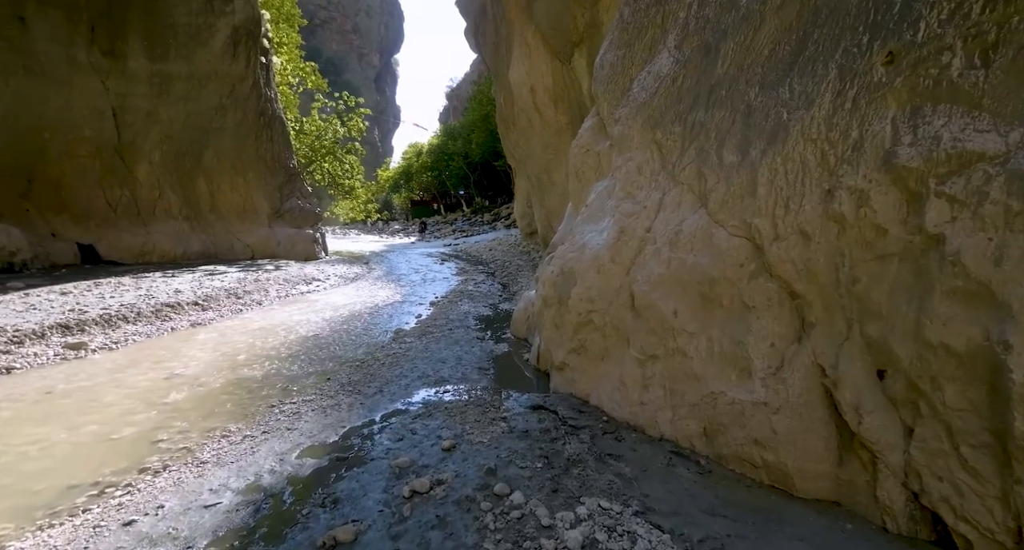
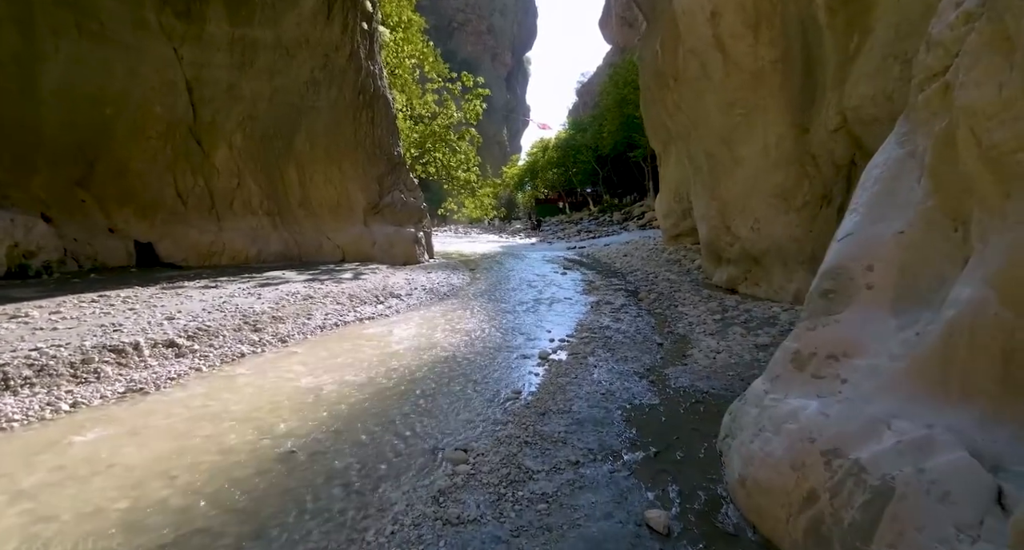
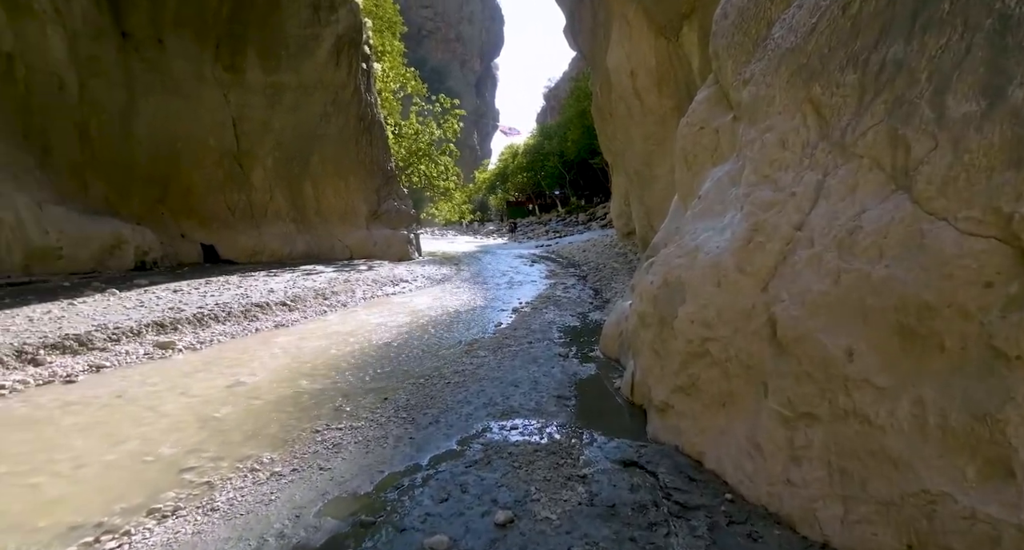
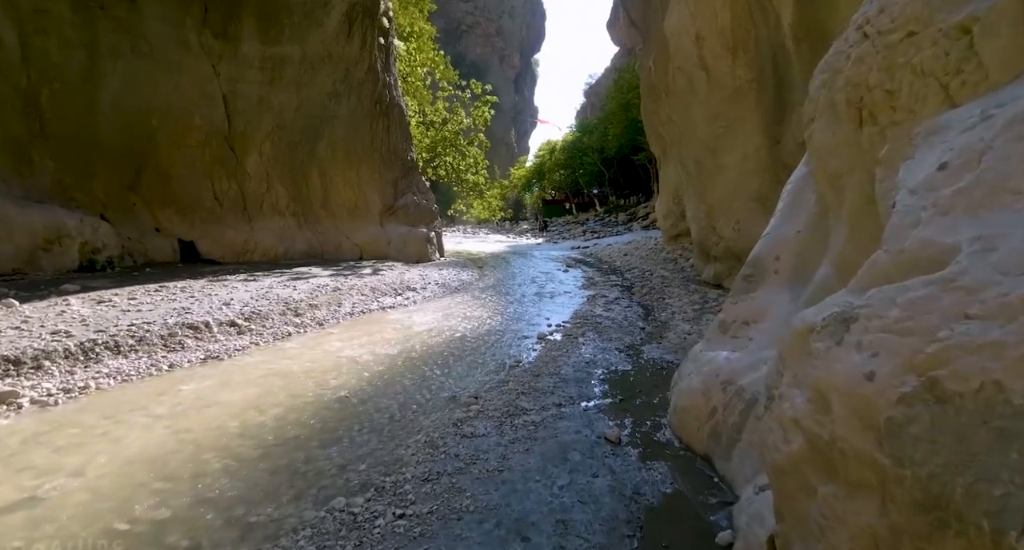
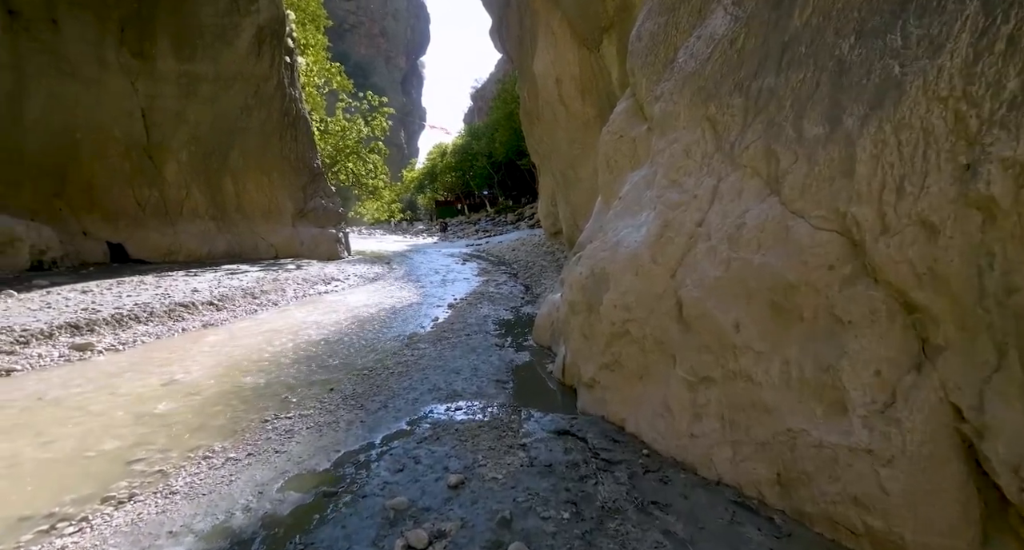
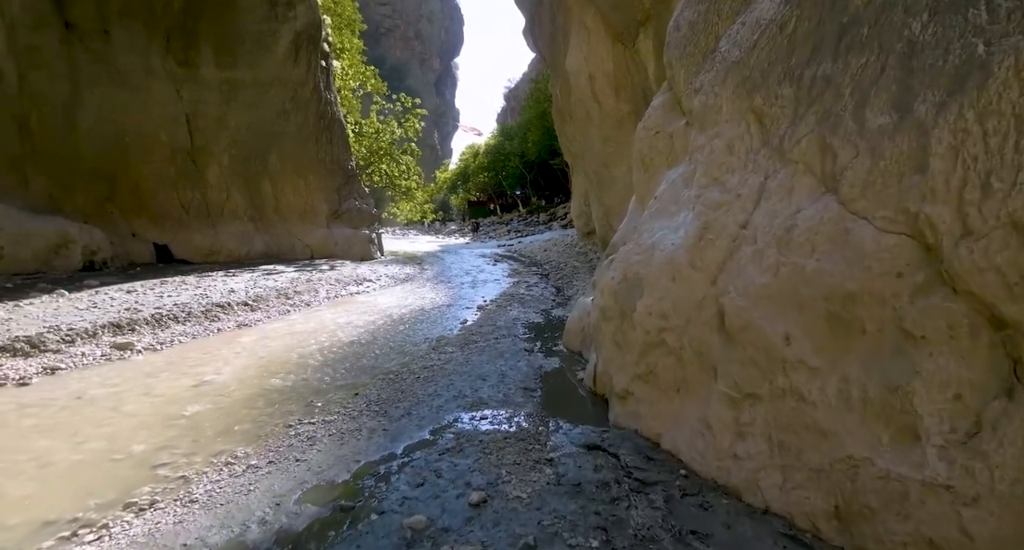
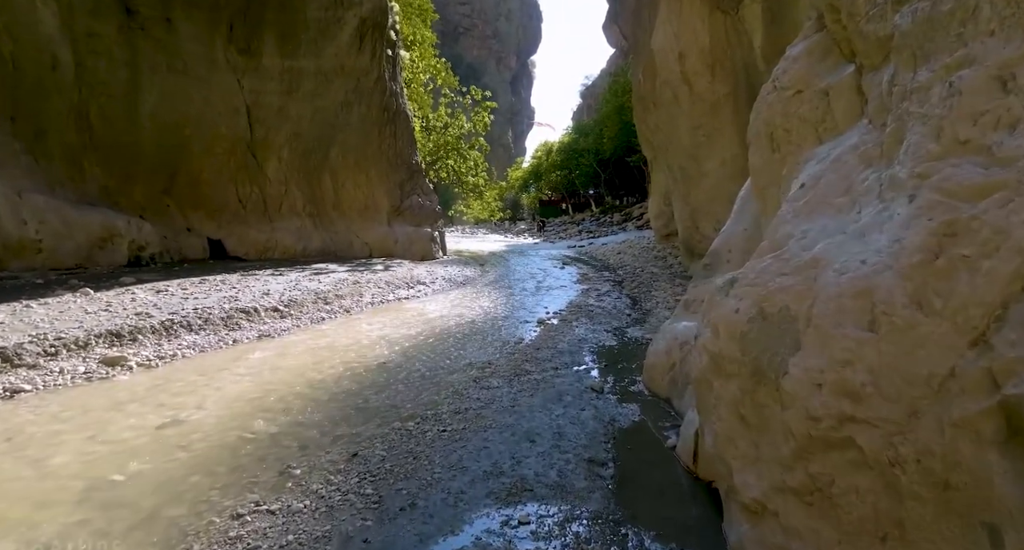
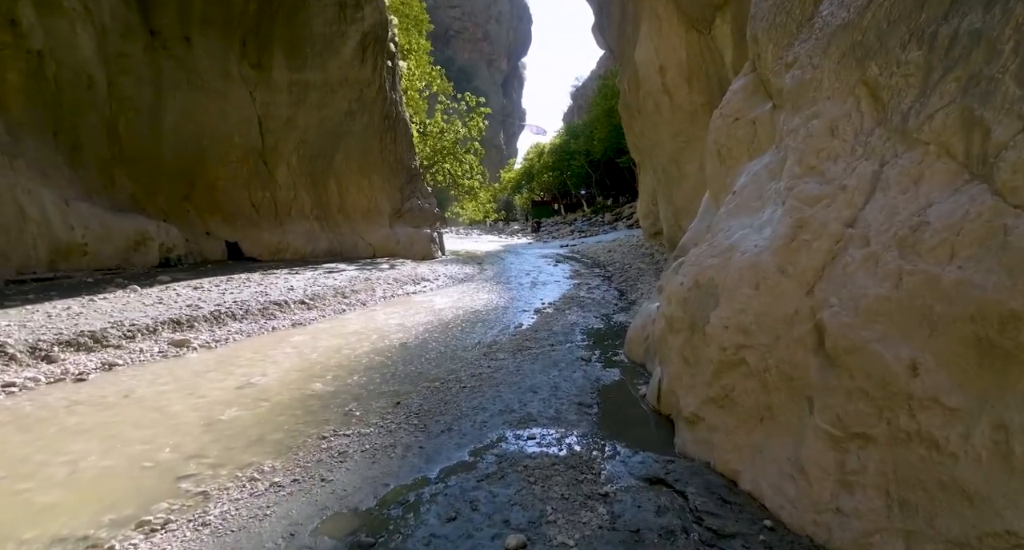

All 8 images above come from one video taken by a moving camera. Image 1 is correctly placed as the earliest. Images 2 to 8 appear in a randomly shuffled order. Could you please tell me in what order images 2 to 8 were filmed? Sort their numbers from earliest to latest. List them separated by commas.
5, 6, 3, 8, 7, 4, 2
